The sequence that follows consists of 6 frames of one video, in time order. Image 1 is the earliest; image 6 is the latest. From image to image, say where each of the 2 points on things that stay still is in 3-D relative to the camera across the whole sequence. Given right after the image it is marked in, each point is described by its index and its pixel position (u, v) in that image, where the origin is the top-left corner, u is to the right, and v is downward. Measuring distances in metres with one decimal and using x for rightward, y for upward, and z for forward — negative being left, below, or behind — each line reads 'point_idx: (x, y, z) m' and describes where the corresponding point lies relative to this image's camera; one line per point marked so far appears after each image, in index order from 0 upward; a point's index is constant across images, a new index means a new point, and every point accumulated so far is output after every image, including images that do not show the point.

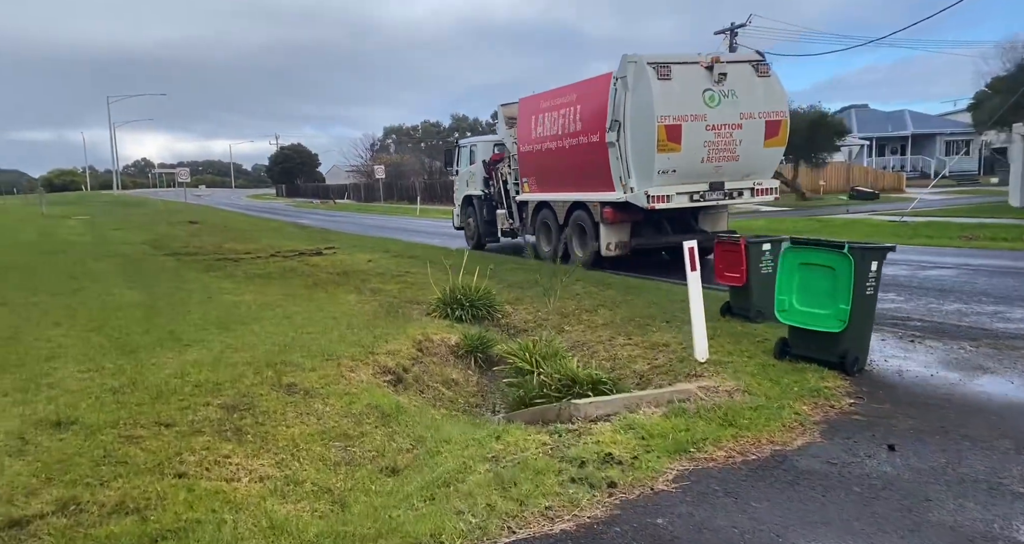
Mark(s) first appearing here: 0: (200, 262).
0: (-7.5, +0.3, +15.9) m
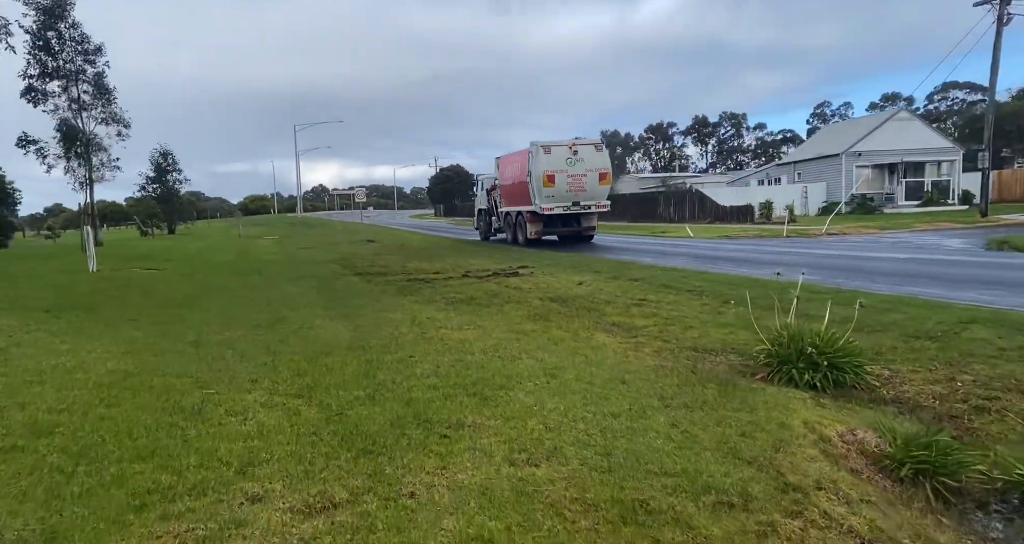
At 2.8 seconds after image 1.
0: (-2.6, -0.2, +14.5) m
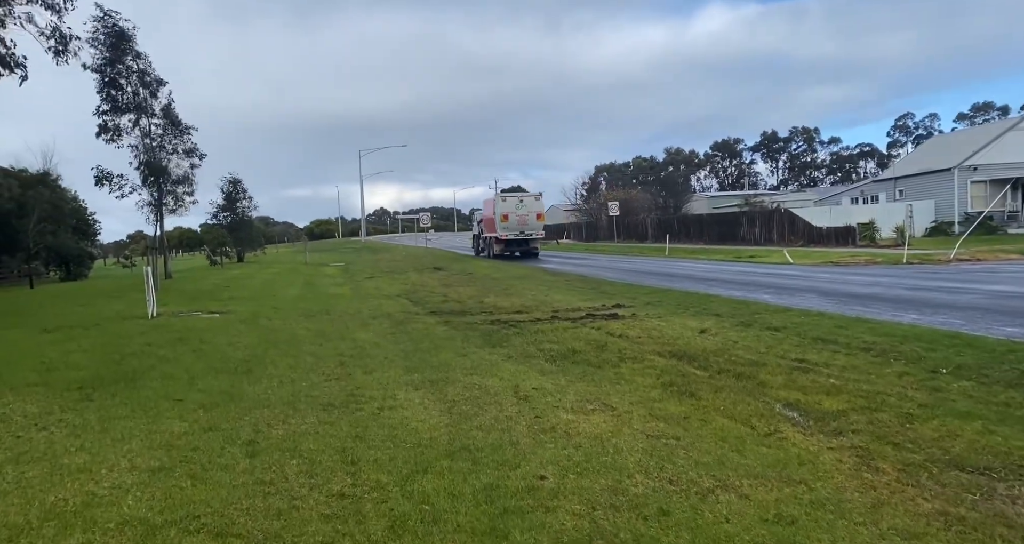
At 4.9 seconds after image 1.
0: (-0.7, -1.1, +12.8) m
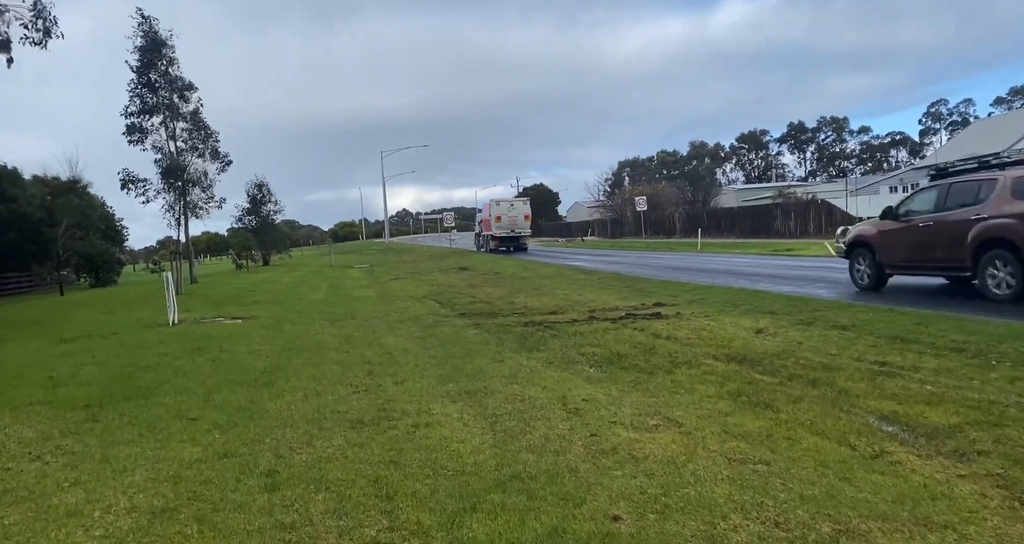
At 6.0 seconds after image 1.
0: (-0.1, -1.1, +12.1) m
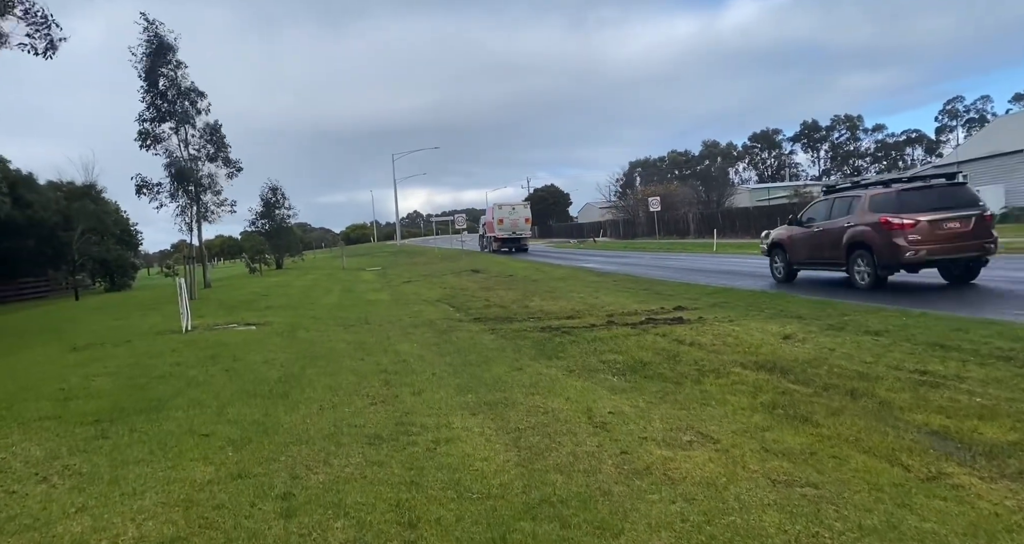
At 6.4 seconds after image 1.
0: (+0.2, -1.1, +11.8) m
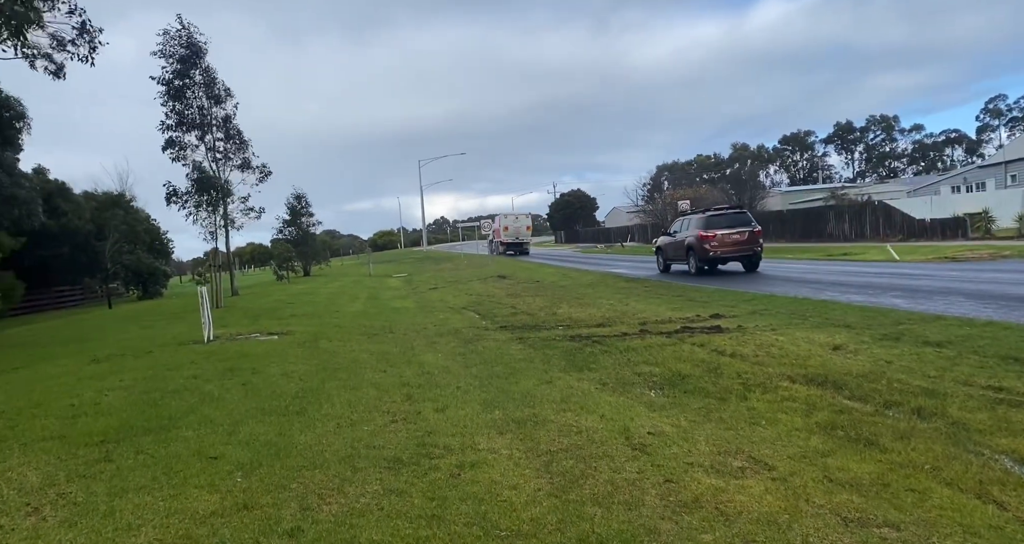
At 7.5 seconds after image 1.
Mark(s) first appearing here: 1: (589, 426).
0: (+0.7, -1.3, +11.3) m
1: (+0.7, -1.4, +6.1) m
